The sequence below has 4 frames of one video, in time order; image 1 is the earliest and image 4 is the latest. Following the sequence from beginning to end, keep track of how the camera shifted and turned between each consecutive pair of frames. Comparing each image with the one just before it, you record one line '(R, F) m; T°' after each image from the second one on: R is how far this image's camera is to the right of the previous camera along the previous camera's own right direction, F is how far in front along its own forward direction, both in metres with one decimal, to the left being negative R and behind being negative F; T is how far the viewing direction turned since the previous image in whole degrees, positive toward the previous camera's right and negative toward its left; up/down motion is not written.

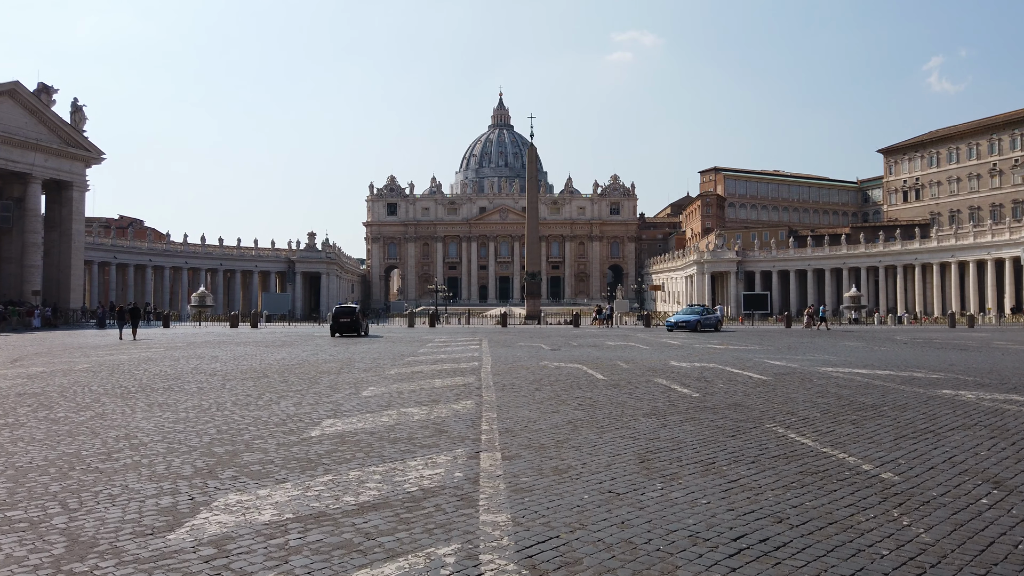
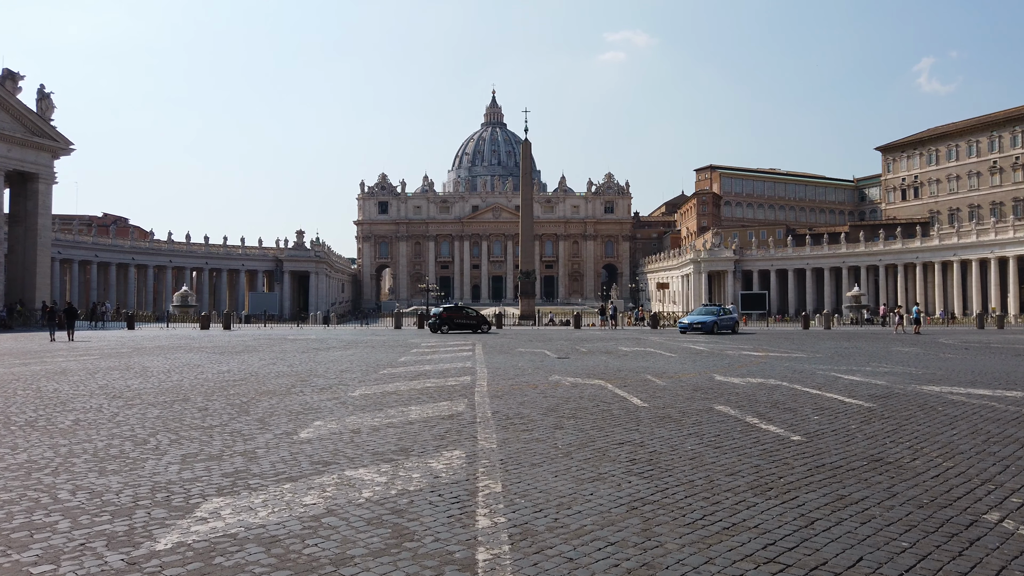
(-0.2, +3.9) m; +1°
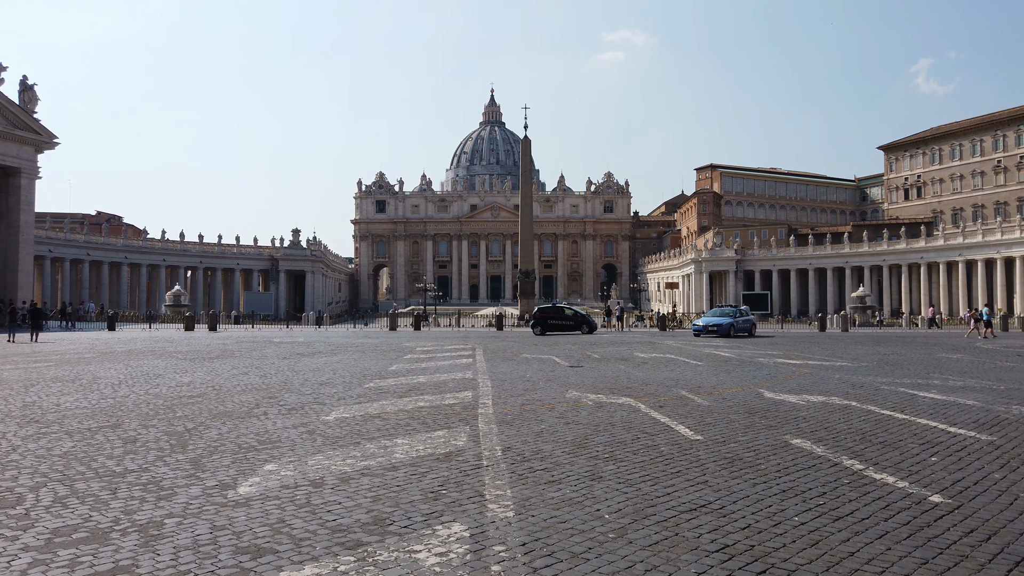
(-0.2, +2.3) m; 0°
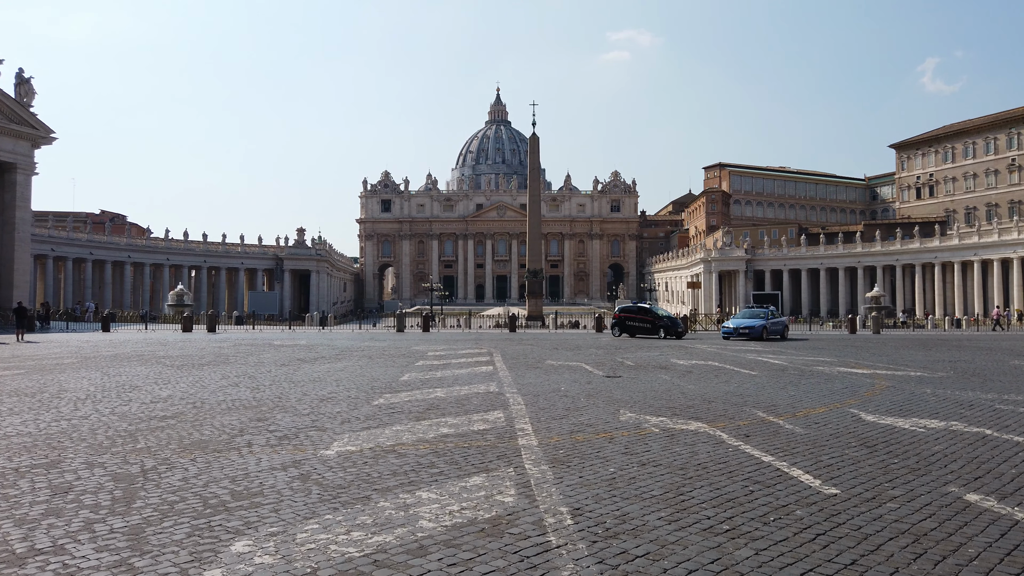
(-0.5, +2.2) m; 0°
